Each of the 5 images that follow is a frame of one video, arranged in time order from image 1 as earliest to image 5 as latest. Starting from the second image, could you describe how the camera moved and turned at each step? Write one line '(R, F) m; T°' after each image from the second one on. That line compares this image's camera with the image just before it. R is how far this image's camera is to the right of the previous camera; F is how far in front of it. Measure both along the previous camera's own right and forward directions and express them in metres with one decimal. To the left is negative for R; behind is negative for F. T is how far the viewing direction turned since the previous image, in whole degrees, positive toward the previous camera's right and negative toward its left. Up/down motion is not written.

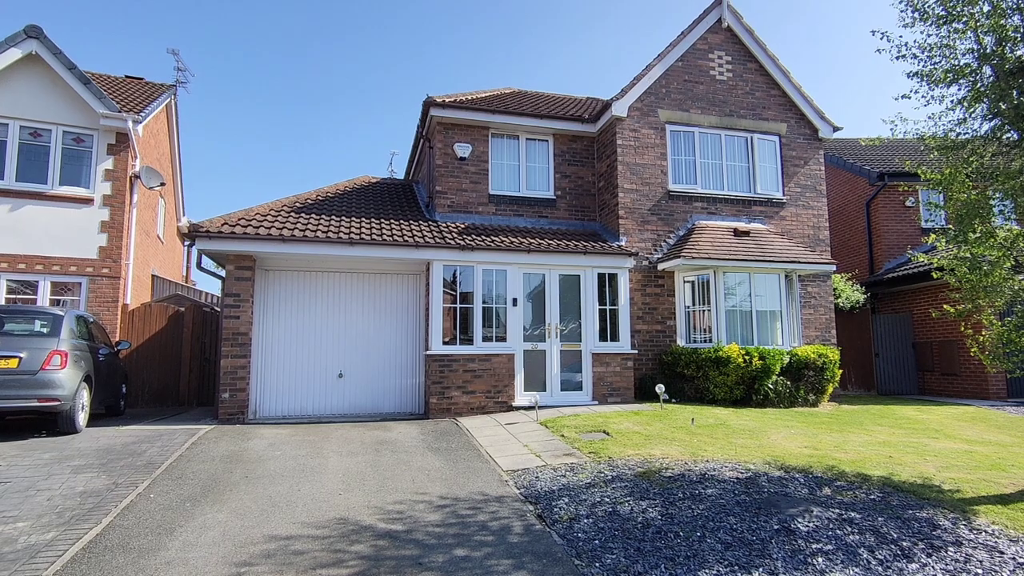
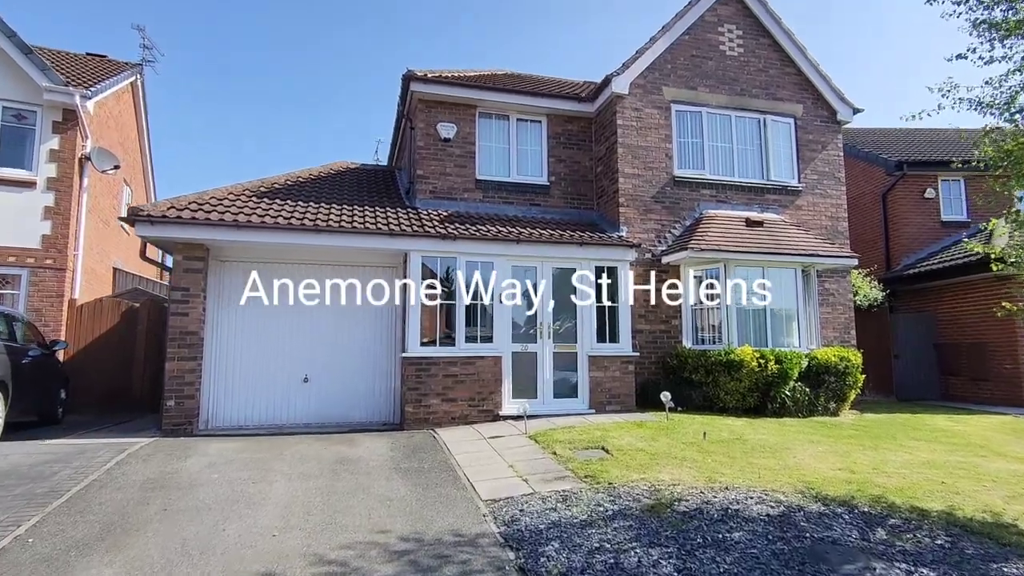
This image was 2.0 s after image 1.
(+0.2, +1.3) m; 0°
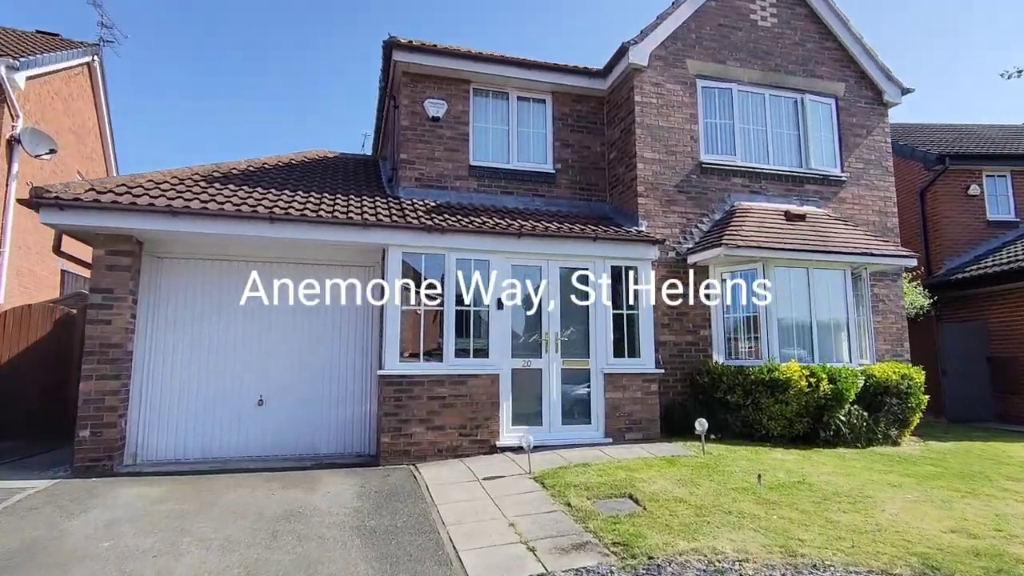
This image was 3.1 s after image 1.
(-0.1, +1.8) m; 0°
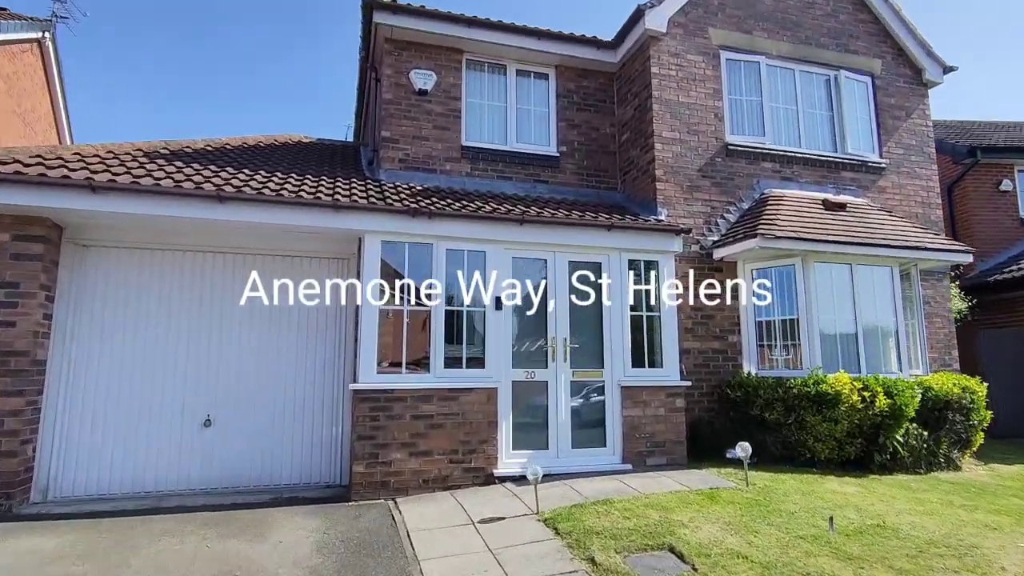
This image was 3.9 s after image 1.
(-0.1, +1.4) m; +1°
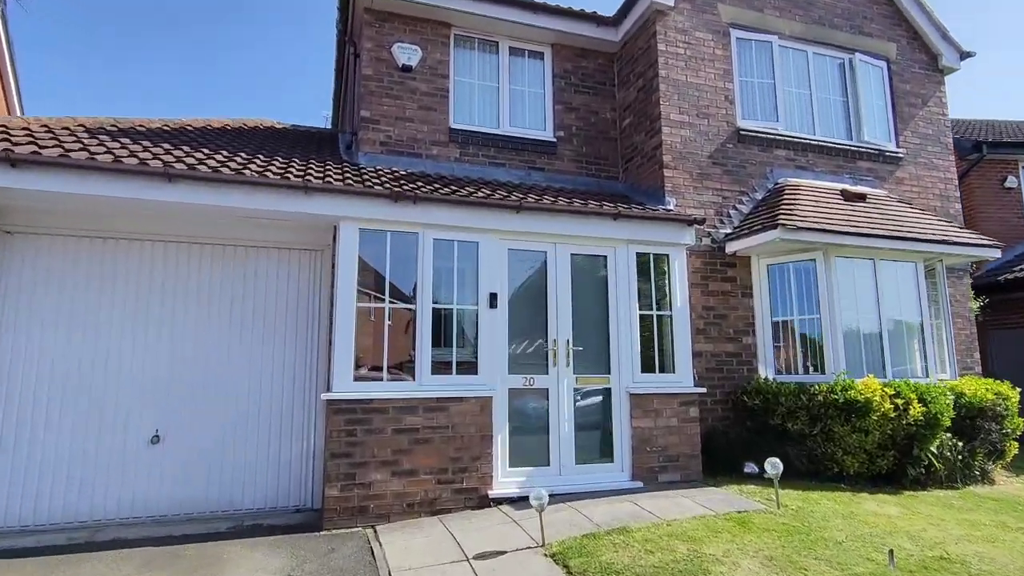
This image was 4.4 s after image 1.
(-0.2, +0.8) m; +2°
